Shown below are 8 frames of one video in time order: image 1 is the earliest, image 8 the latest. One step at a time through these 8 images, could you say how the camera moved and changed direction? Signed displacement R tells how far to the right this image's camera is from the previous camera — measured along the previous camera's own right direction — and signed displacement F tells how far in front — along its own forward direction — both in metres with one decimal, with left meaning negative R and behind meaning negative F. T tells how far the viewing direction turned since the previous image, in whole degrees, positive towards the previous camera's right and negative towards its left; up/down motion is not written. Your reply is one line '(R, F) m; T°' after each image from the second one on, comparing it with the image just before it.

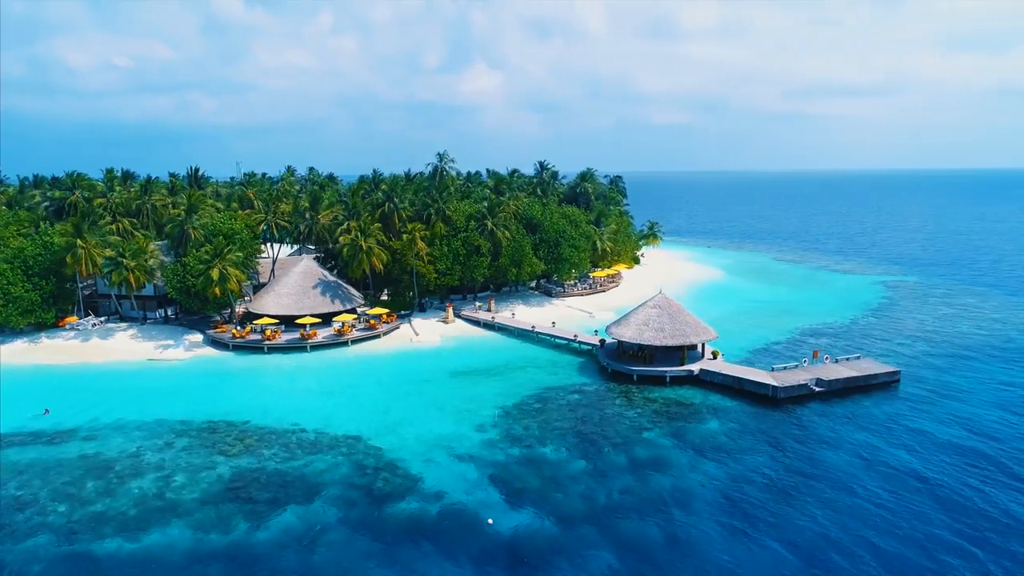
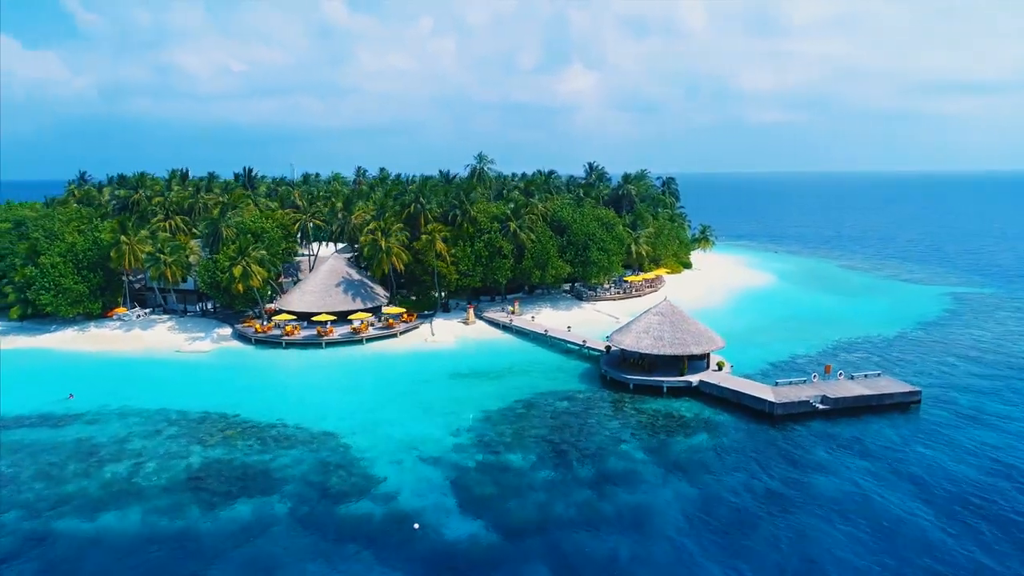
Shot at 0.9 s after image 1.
(+4.2, +0.6) m; -7°
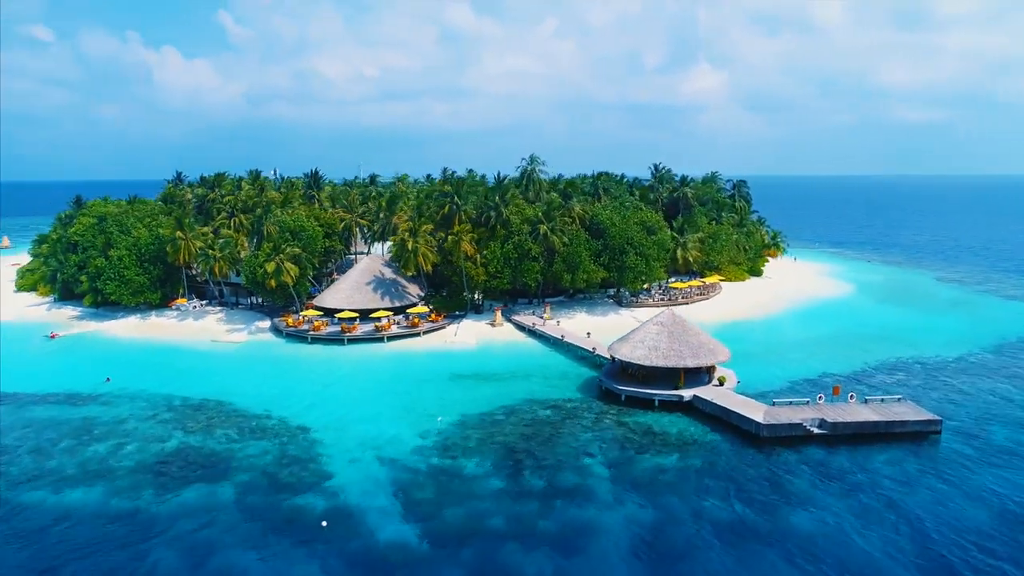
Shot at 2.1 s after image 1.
(+5.4, +0.9) m; -9°
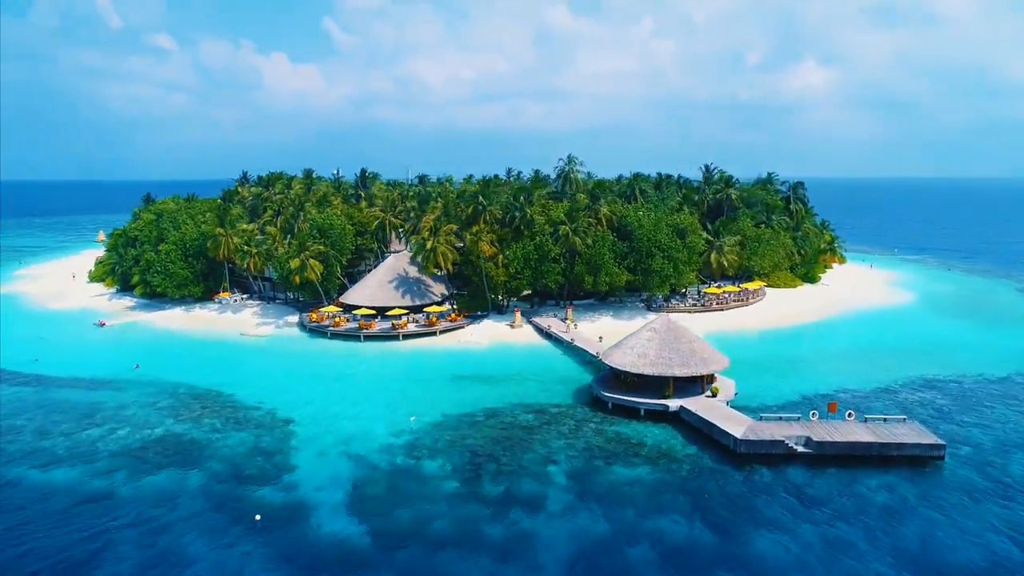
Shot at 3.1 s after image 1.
(+4.3, +0.6) m; -7°
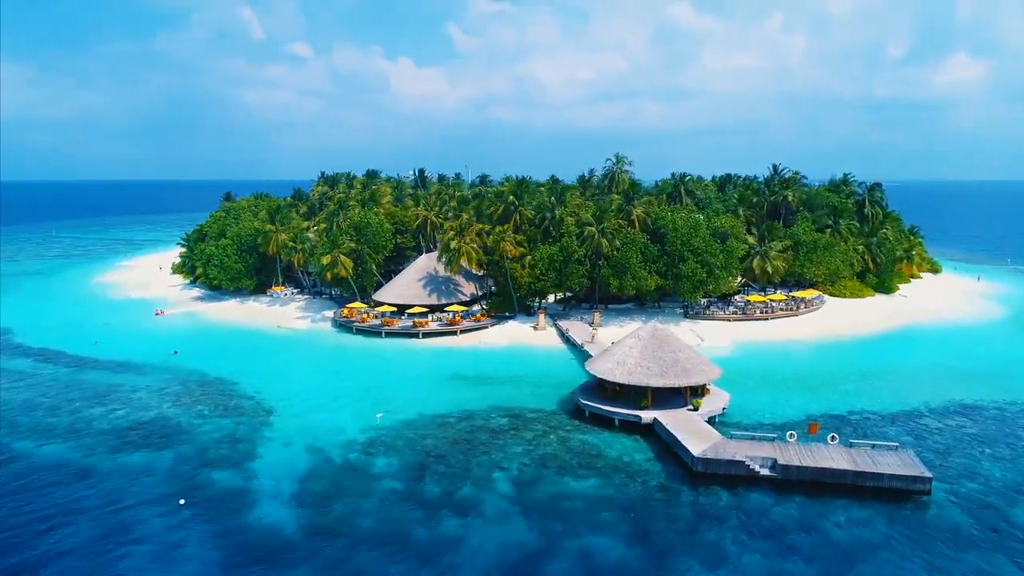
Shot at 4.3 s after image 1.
(+5.4, +1.0) m; -9°
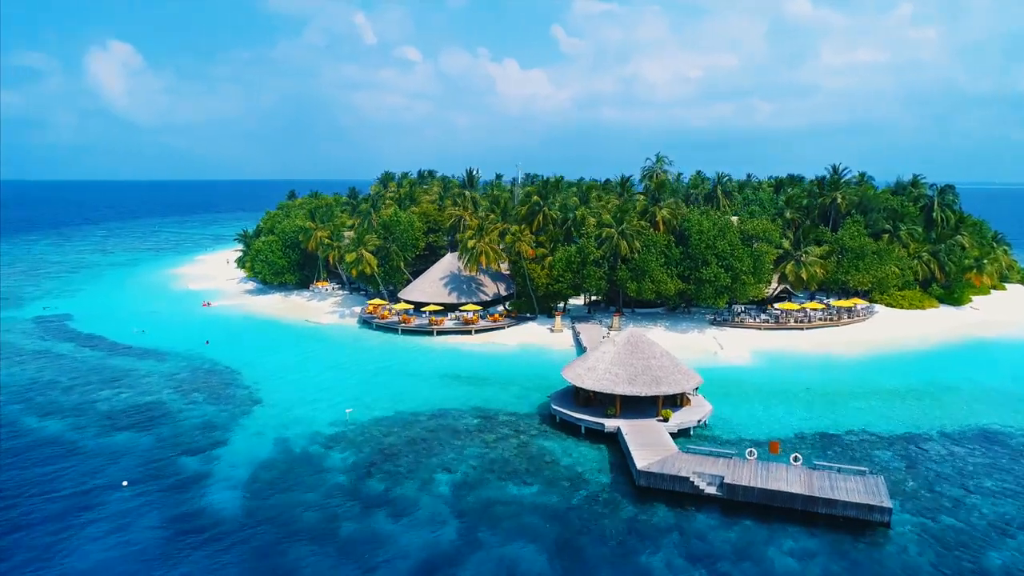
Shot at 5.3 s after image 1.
(+4.9, +0.8) m; -8°
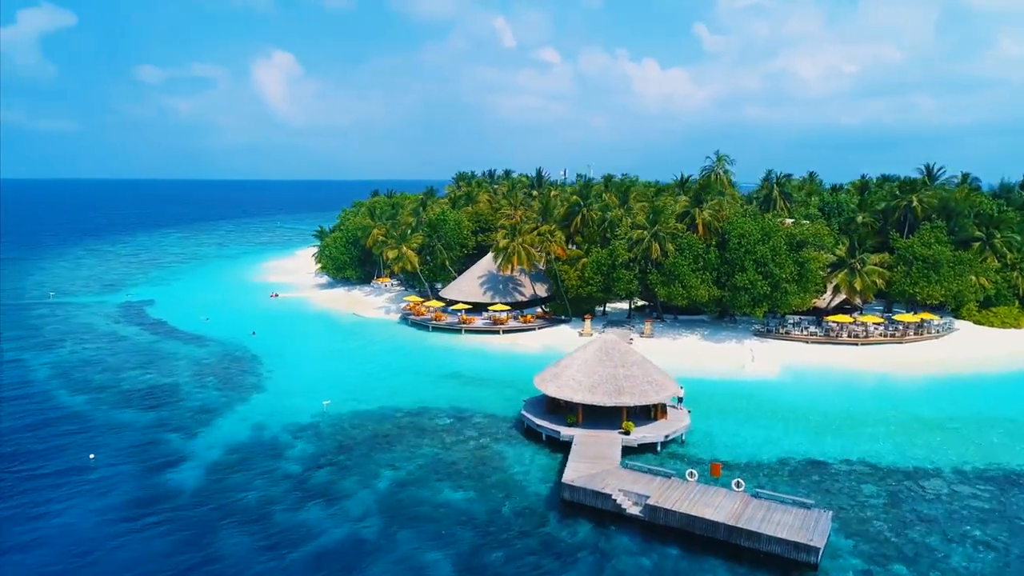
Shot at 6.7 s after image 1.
(+6.0, +1.1) m; -11°
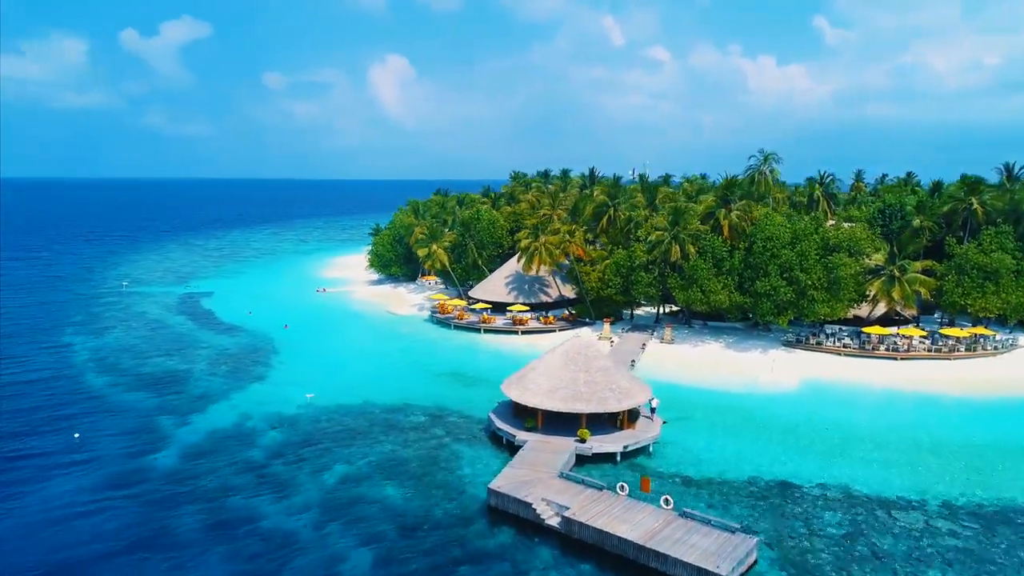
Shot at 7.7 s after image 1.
(+4.8, +0.8) m; -8°
